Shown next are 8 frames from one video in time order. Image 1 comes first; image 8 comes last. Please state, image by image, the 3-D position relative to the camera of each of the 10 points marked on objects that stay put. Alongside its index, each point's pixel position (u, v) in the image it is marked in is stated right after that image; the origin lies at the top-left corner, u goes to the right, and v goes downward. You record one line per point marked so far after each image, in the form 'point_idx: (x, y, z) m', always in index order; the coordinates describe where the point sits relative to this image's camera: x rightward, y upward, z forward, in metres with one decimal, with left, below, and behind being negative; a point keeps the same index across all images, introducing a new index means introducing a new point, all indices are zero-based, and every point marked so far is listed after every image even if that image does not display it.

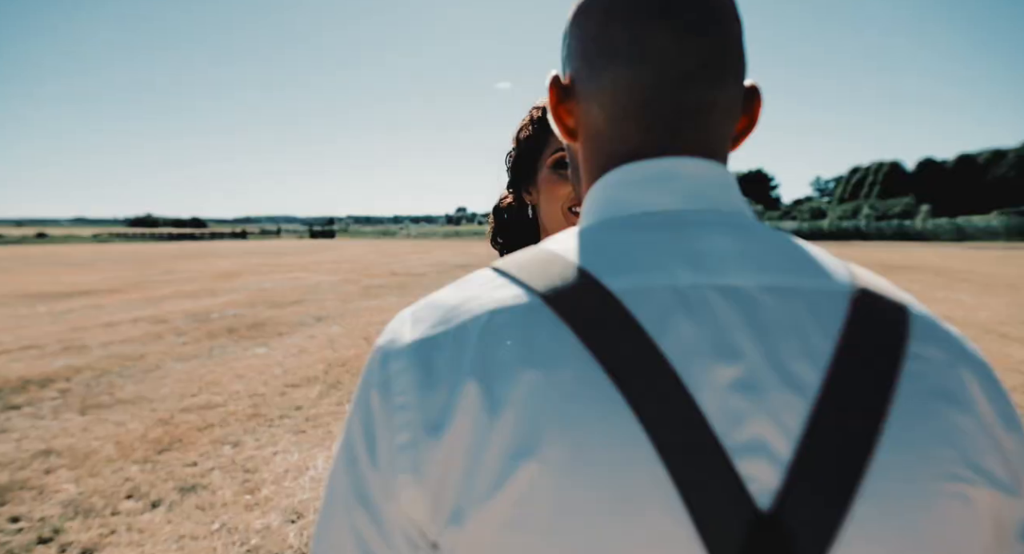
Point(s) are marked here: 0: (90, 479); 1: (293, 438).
0: (-5.3, -2.5, +7.1) m
1: (-3.2, -2.3, +8.2) m
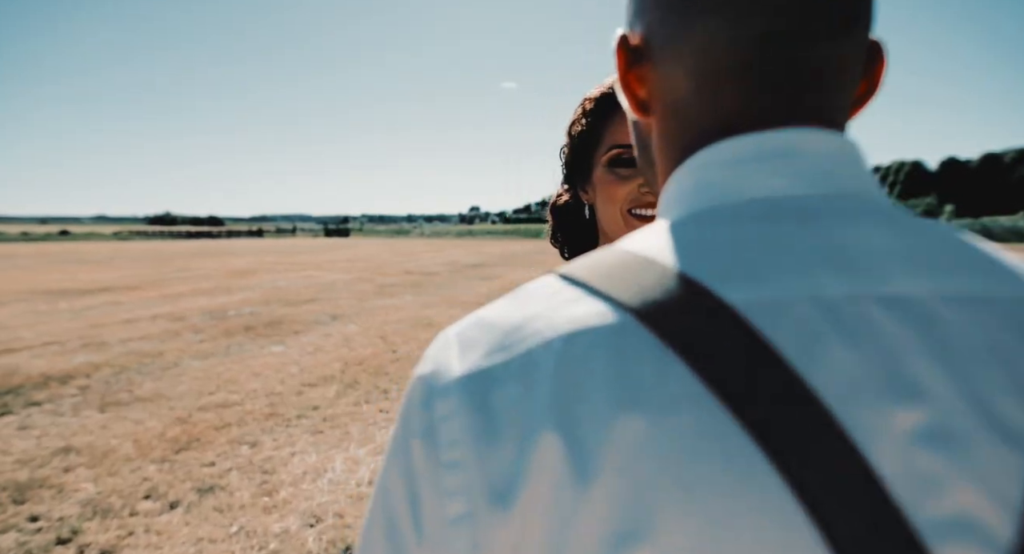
0: (-5.0, -2.5, +7.1) m
1: (-2.9, -2.3, +8.1) m
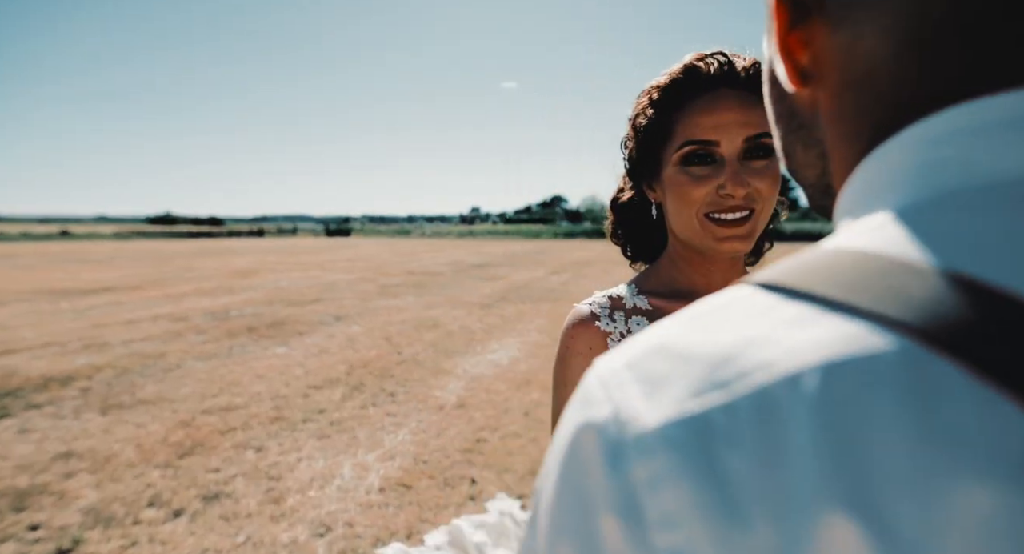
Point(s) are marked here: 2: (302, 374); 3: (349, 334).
0: (-4.8, -2.5, +6.9) m
1: (-2.7, -2.3, +7.9) m
2: (-4.0, -1.9, +10.8) m
3: (-4.0, -1.4, +14.1) m
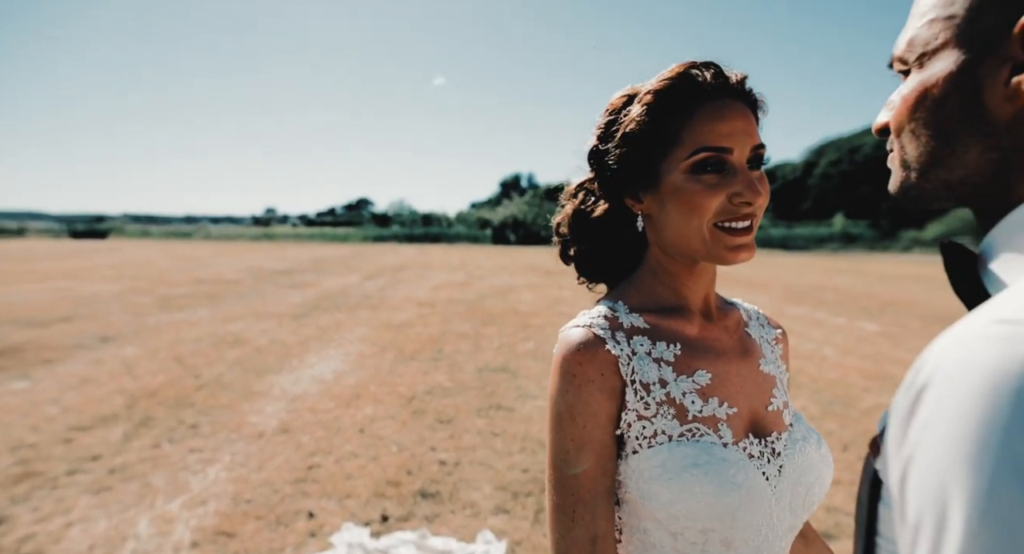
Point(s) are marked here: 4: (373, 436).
0: (-6.1, -2.6, +4.4) m
1: (-4.5, -2.4, +6.2) m
2: (-6.8, -2.0, +8.4) m
3: (-8.0, -1.6, +11.5) m
4: (-2.1, -2.4, +8.4) m
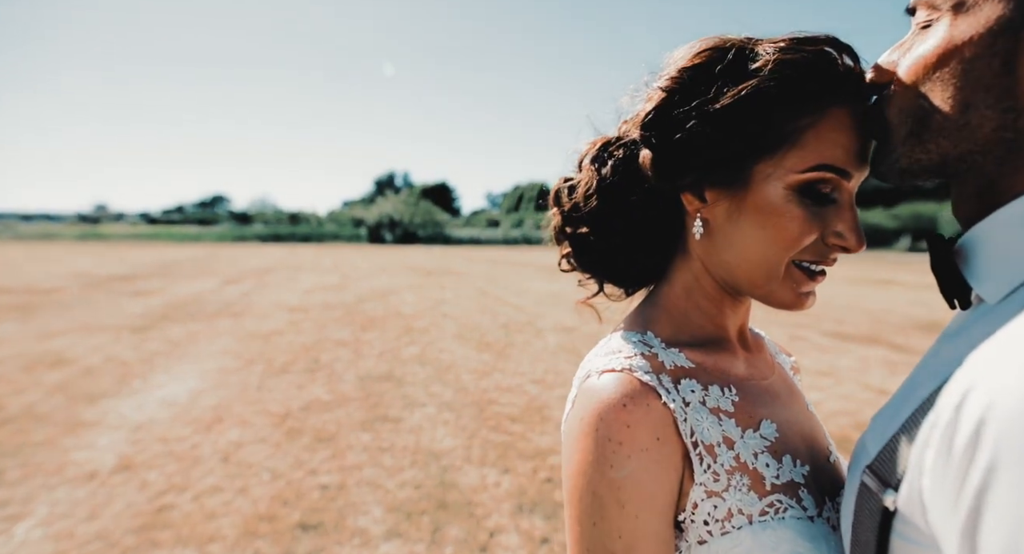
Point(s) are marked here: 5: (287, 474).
0: (-6.6, -2.7, +2.5) m
1: (-5.5, -2.5, +4.6) m
2: (-8.1, -2.2, +6.3) m
3: (-10.0, -1.8, +9.0) m
4: (-3.5, -2.4, +7.3) m
5: (-2.8, -2.4, +7.1) m
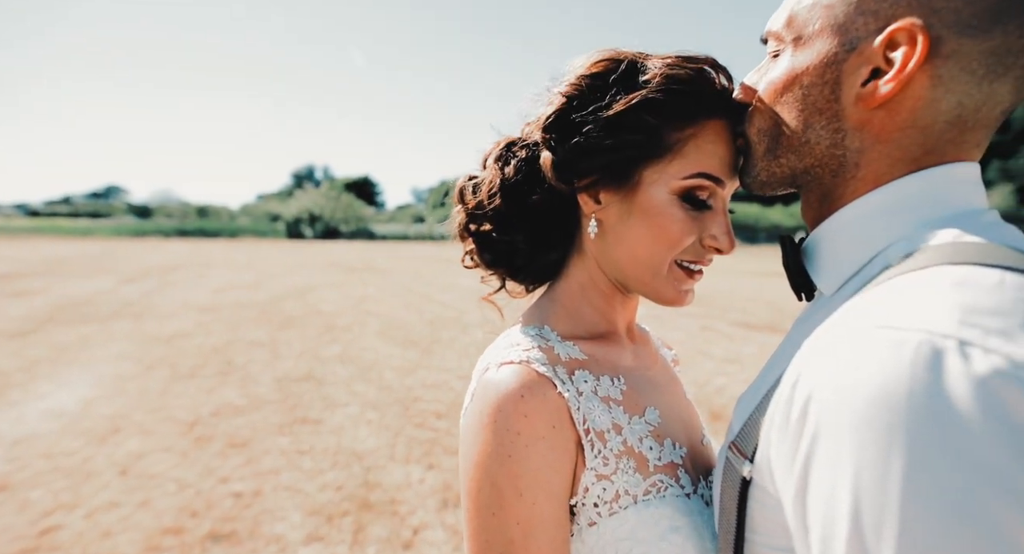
0: (-6.9, -2.8, +1.7) m
1: (-6.0, -2.5, +3.9) m
2: (-8.9, -2.2, +5.2) m
3: (-11.1, -1.8, +7.7) m
4: (-4.4, -2.4, +6.8) m
5: (-3.7, -2.4, +6.7) m
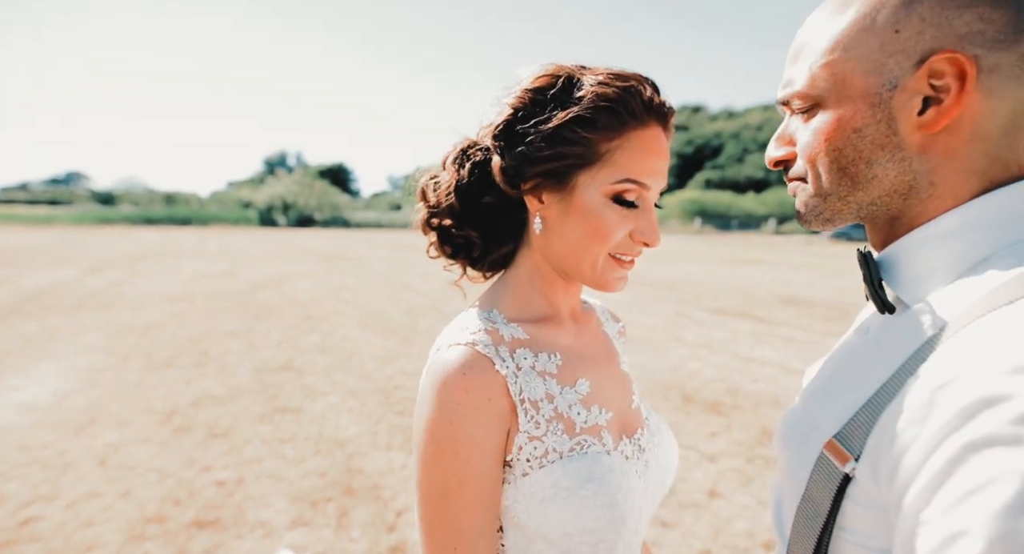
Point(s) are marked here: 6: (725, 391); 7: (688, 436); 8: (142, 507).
0: (-6.9, -2.8, +1.6) m
1: (-6.1, -2.5, +3.8) m
2: (-9.1, -2.1, +5.1) m
3: (-11.3, -1.7, +7.4) m
4: (-4.7, -2.3, +6.8) m
5: (-3.9, -2.3, +6.7) m
6: (+3.6, -1.9, +9.5) m
7: (+2.3, -2.1, +7.6) m
8: (-3.9, -2.4, +6.0) m
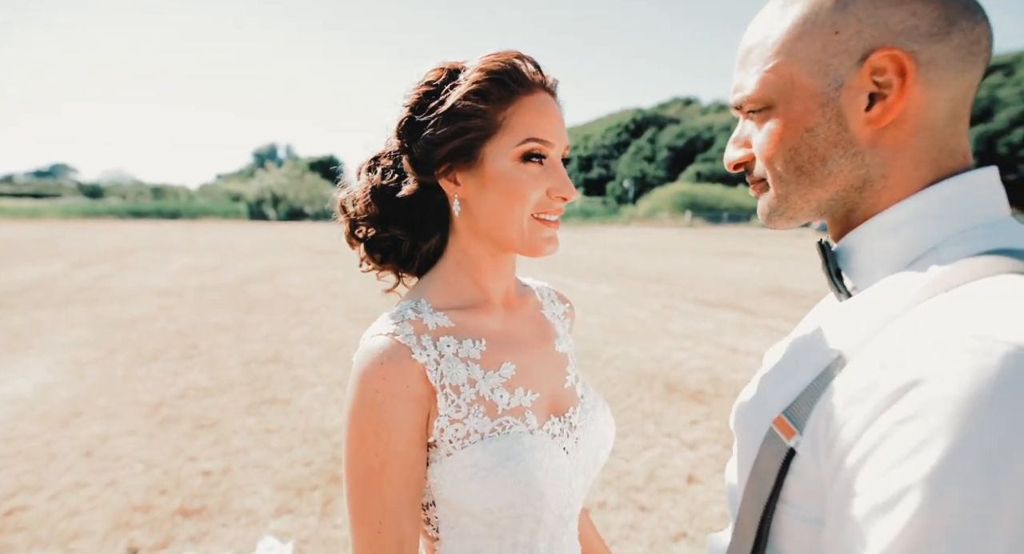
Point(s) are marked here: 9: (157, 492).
0: (-7.1, -2.7, +1.6) m
1: (-6.3, -2.4, +3.9) m
2: (-9.3, -2.1, +5.0) m
3: (-11.5, -1.6, +7.3) m
4: (-4.9, -2.2, +6.8) m
5: (-4.1, -2.2, +6.7) m
6: (+3.3, -1.7, +9.7) m
7: (+2.1, -2.0, +7.7) m
8: (-4.1, -2.3, +6.0) m
9: (-3.8, -2.3, +6.1) m
